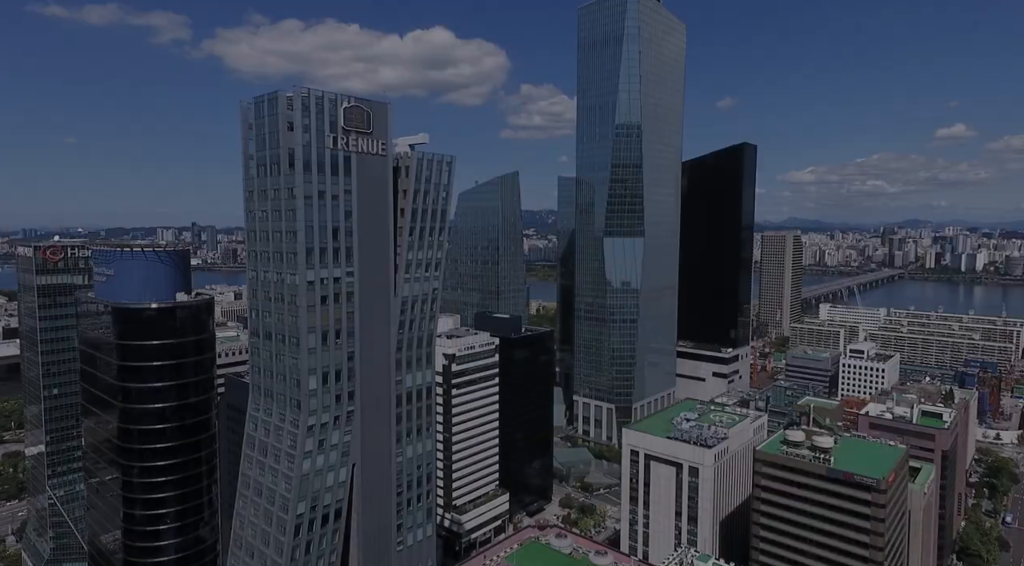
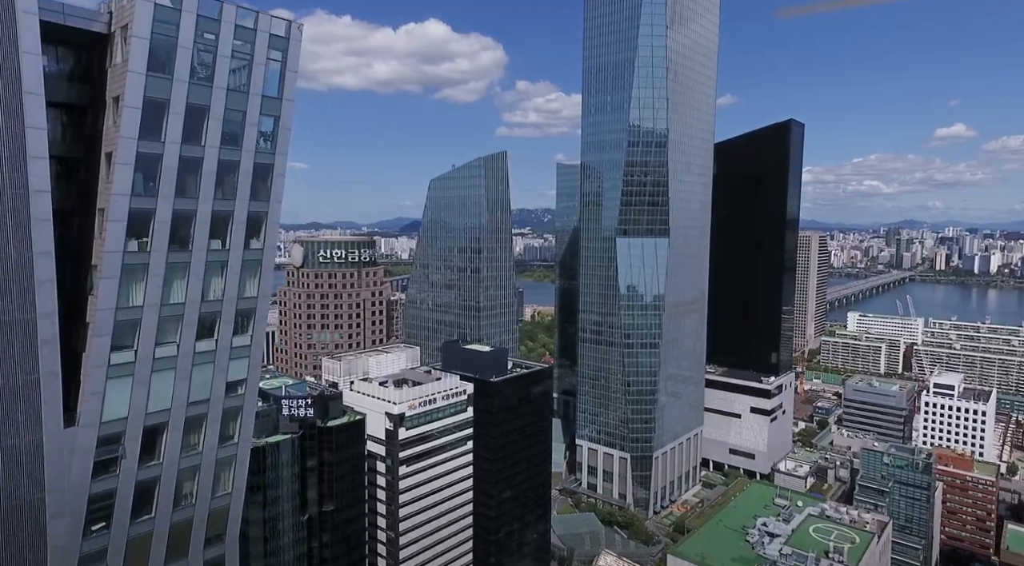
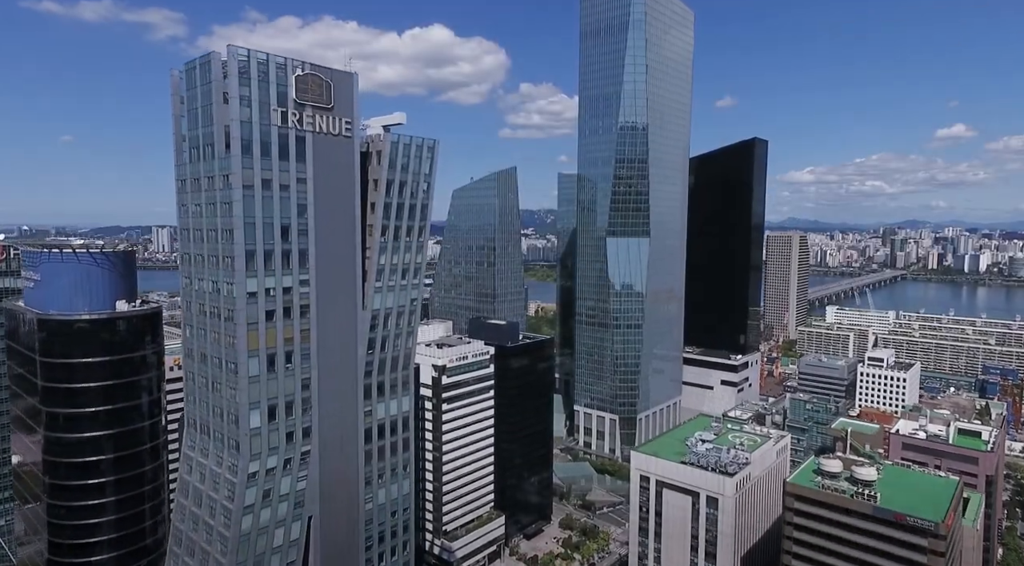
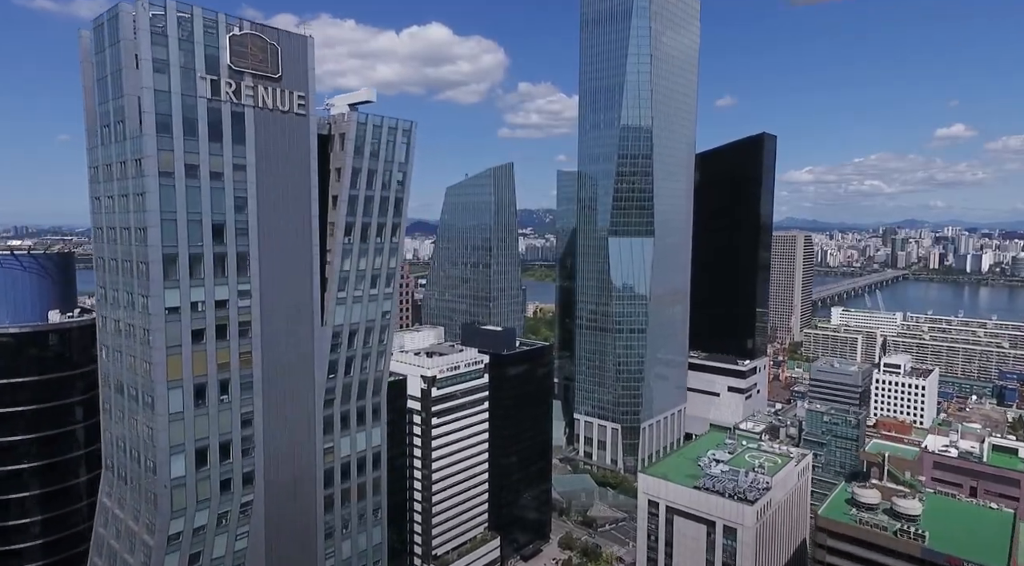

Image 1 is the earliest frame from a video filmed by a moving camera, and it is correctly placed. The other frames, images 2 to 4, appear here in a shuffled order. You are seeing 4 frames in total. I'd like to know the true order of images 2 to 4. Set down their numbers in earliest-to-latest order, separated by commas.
3, 4, 2
